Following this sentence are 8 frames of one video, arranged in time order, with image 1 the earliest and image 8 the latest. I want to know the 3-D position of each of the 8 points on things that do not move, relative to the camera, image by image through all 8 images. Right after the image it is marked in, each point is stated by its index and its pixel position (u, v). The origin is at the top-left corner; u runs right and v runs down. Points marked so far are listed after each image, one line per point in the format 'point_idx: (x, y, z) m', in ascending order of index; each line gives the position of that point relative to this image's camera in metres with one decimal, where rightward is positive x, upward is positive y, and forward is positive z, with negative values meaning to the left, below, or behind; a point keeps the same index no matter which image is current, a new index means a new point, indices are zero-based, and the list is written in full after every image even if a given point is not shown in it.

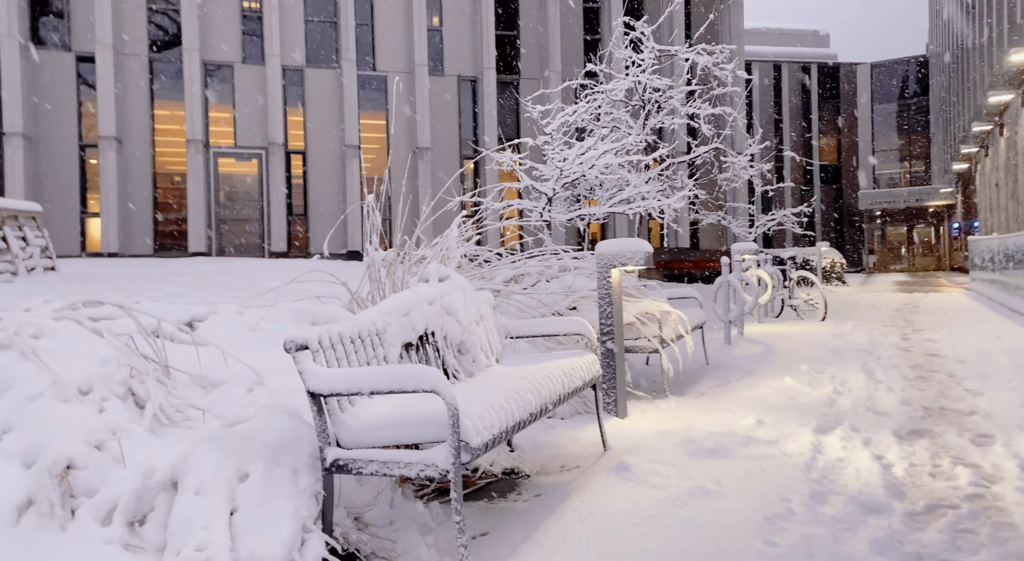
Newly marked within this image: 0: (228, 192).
0: (-5.1, +1.6, +16.2) m
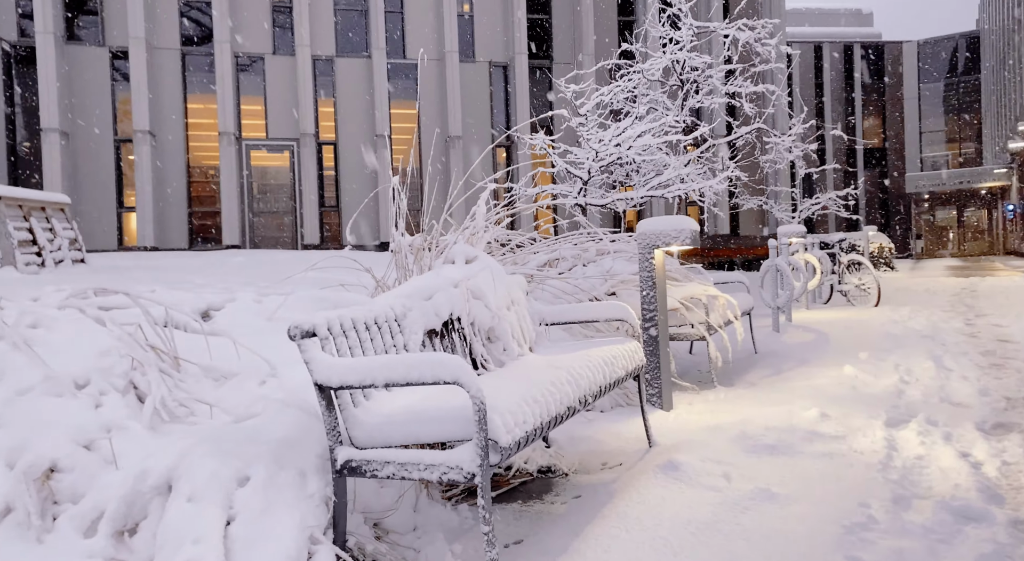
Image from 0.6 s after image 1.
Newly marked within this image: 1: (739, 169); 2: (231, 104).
0: (-4.5, +1.7, +16.1) m
1: (+2.8, +1.4, +11.2) m
2: (-4.8, +3.0, +15.1) m
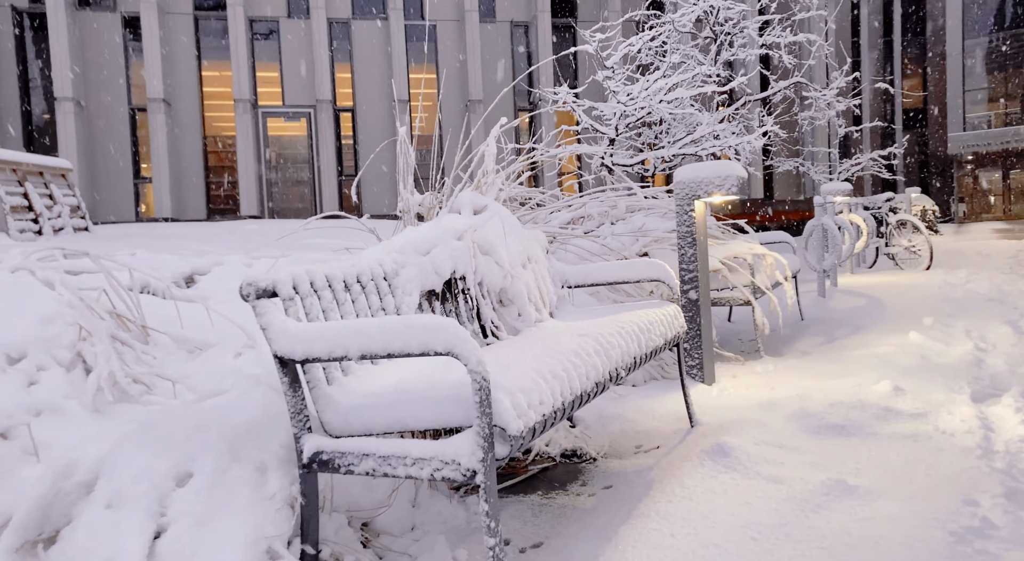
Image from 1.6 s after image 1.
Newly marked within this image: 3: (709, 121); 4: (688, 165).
0: (-4.1, +2.2, +15.6) m
1: (+3.1, +1.8, +10.5) m
2: (-4.4, +3.5, +14.6) m
3: (+2.2, +1.8, +10.1) m
4: (+0.8, +0.5, +4.2) m
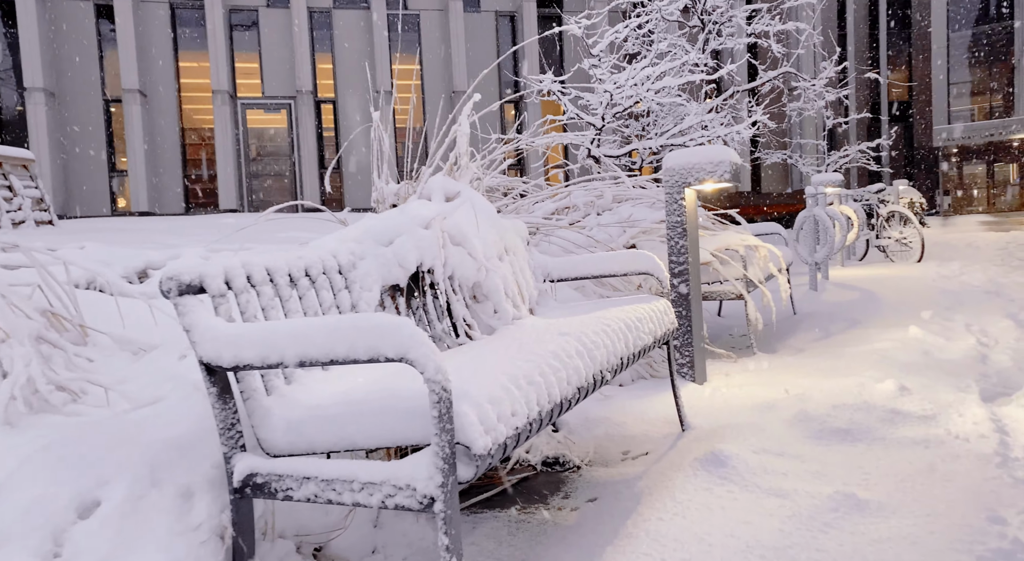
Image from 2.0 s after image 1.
0: (-4.3, +2.3, +15.3) m
1: (+2.9, +1.9, +10.3) m
2: (-4.6, +3.5, +14.3) m
3: (+2.1, +1.9, +9.8) m
4: (+0.7, +0.6, +3.9) m
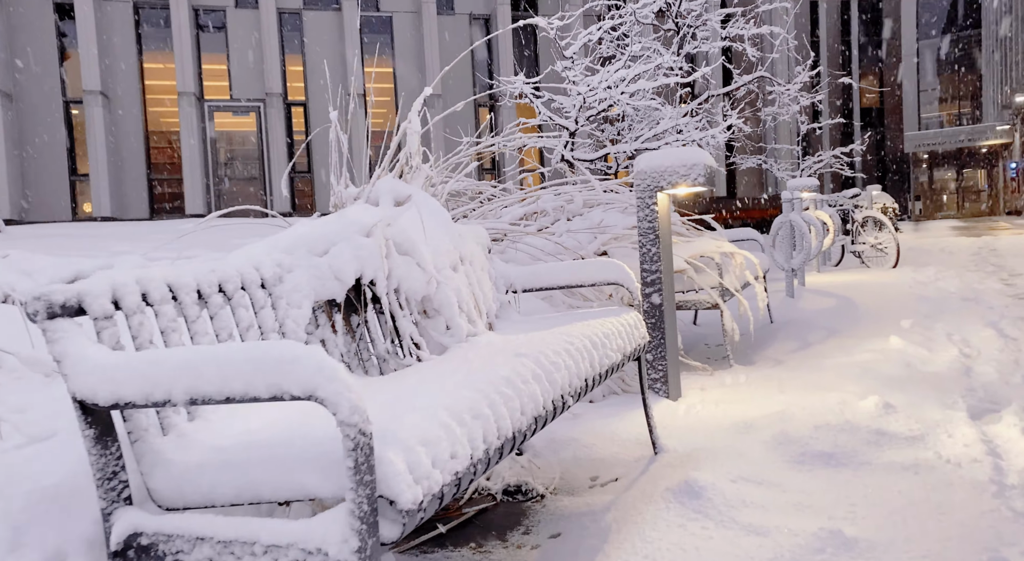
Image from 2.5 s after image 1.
0: (-4.8, +2.2, +14.9) m
1: (+2.6, +1.8, +10.2) m
2: (-5.1, +3.4, +14.0) m
3: (+1.7, +1.8, +9.7) m
4: (+0.6, +0.5, +3.7) m
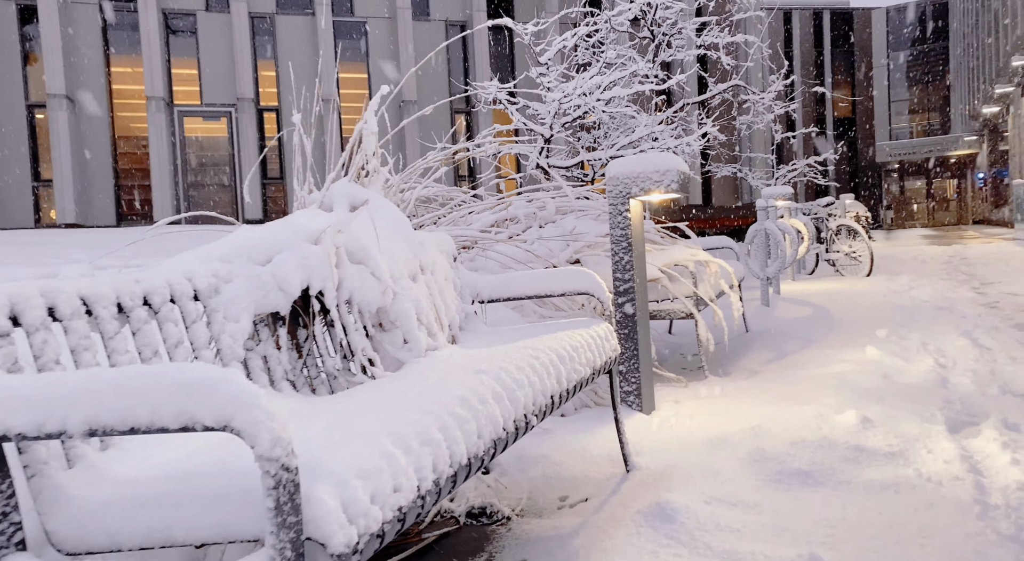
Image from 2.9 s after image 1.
0: (-5.2, +2.1, +14.7) m
1: (+2.3, +1.7, +10.1) m
2: (-5.5, +3.3, +13.7) m
3: (+1.5, +1.7, +9.6) m
4: (+0.4, +0.5, +3.6) m
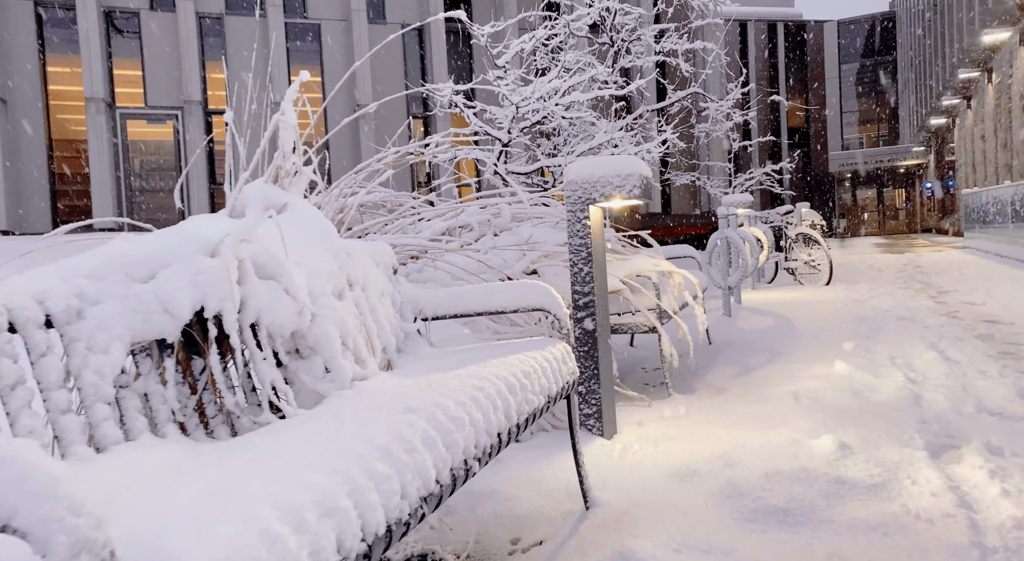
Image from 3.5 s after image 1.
0: (-5.9, +1.9, +14.2) m
1: (+1.8, +1.6, +9.9) m
2: (-6.1, +3.2, +13.2) m
3: (+1.0, +1.6, +9.4) m
4: (+0.2, +0.5, +3.4) m
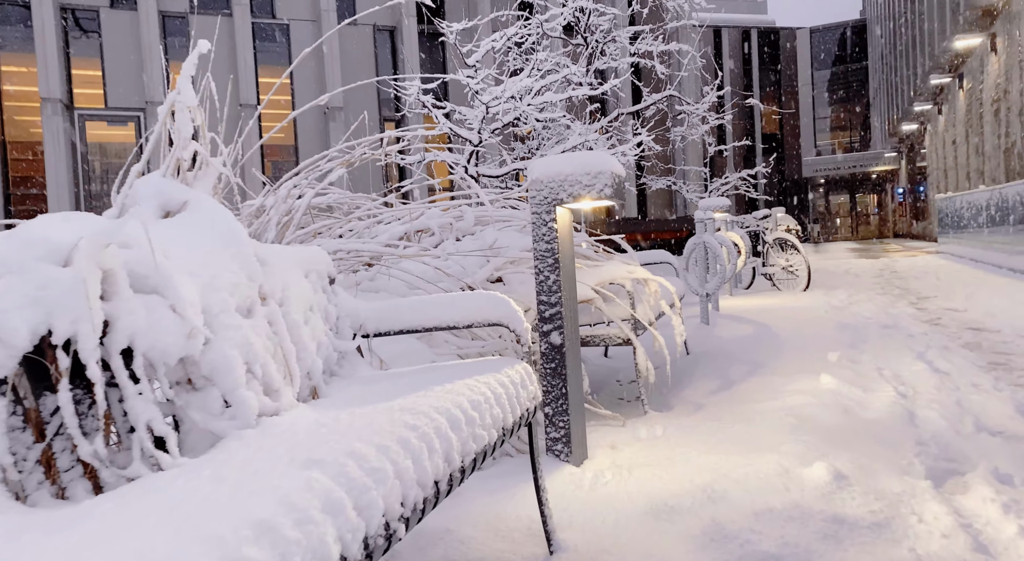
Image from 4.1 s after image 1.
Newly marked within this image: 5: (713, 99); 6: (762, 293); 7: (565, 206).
0: (-6.4, +1.8, +13.7) m
1: (+1.5, +1.6, +9.7) m
2: (-6.5, +3.1, +12.7) m
3: (+0.7, +1.6, +9.1) m
4: (+0.1, +0.4, +3.1) m
5: (+2.7, +2.4, +11.8) m
6: (+2.7, -0.1, +9.4) m
7: (+0.2, +0.3, +3.0) m
